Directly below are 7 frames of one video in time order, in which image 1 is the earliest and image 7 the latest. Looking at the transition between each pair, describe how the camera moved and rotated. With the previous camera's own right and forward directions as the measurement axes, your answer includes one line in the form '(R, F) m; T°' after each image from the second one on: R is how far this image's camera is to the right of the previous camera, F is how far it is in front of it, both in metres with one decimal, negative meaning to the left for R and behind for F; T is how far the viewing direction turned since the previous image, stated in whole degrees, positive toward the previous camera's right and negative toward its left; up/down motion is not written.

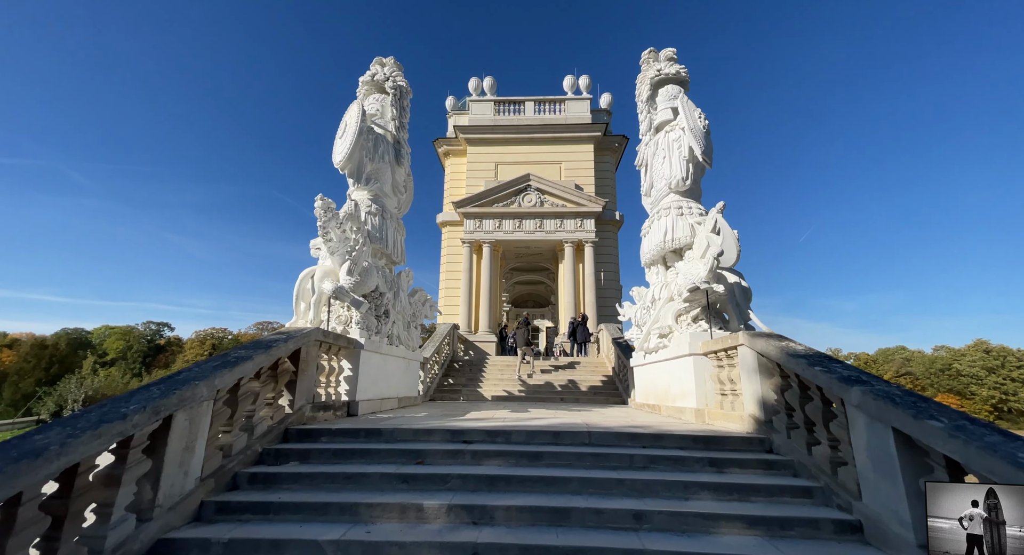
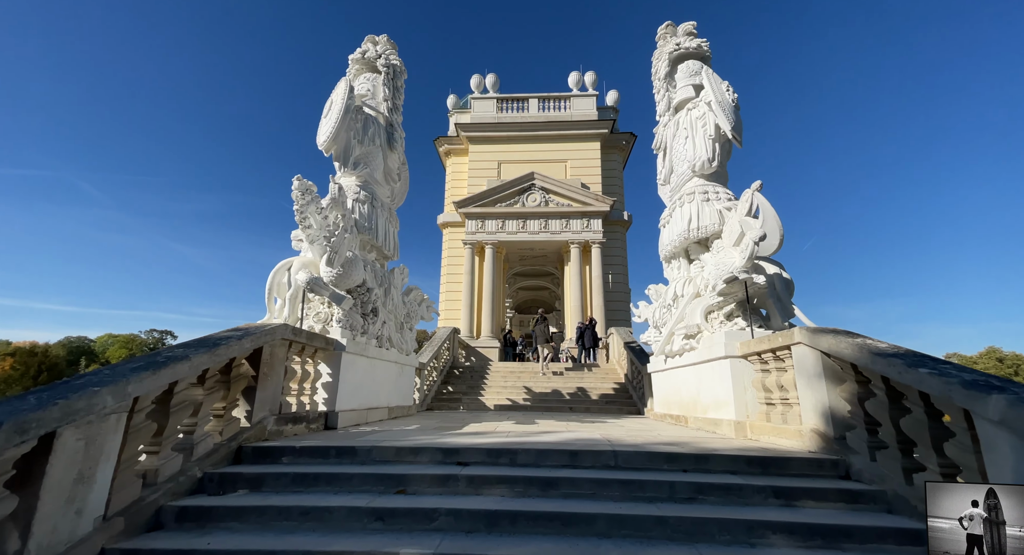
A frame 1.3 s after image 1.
(0.0, +0.8) m; 0°
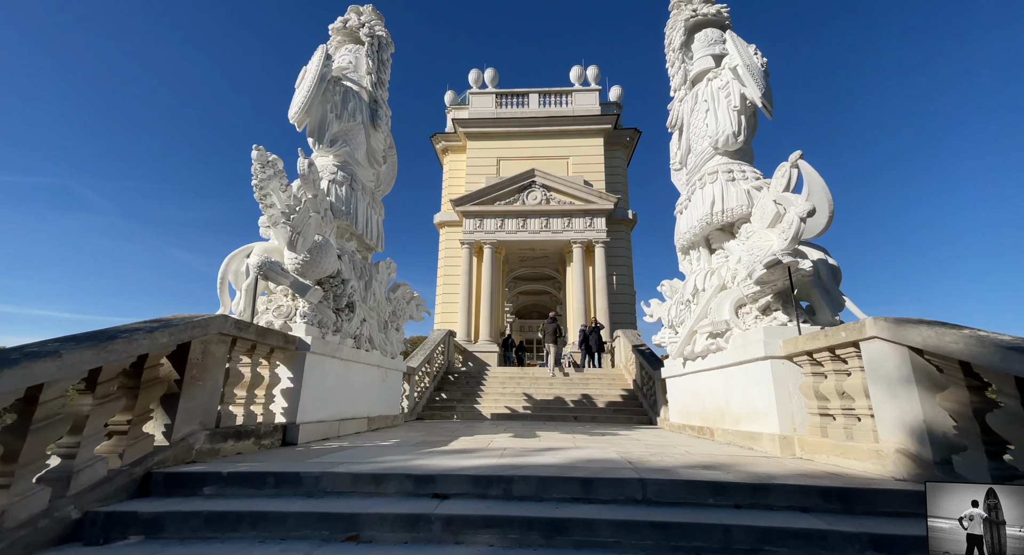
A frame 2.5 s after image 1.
(0.0, +0.8) m; 0°
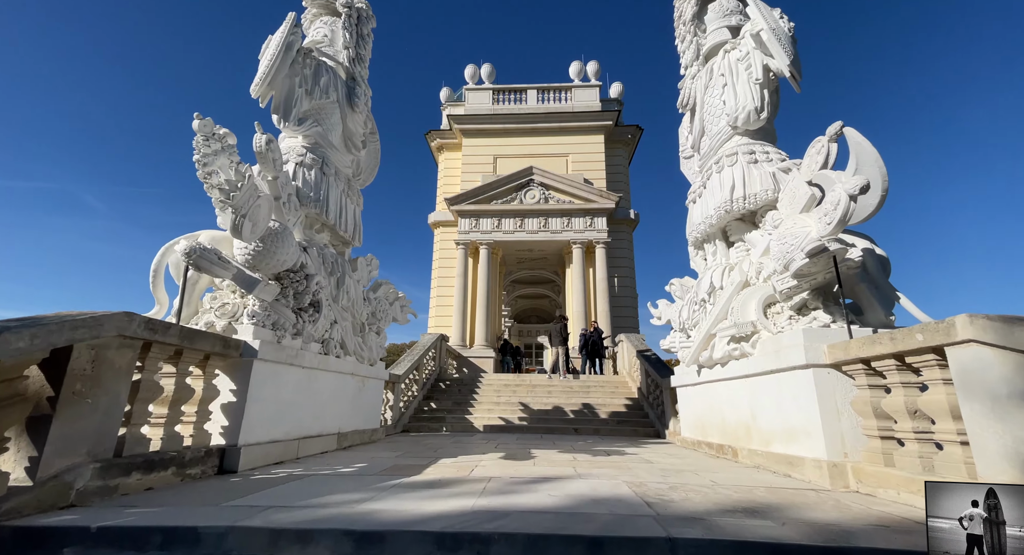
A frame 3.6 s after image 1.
(+0.1, +0.7) m; 0°
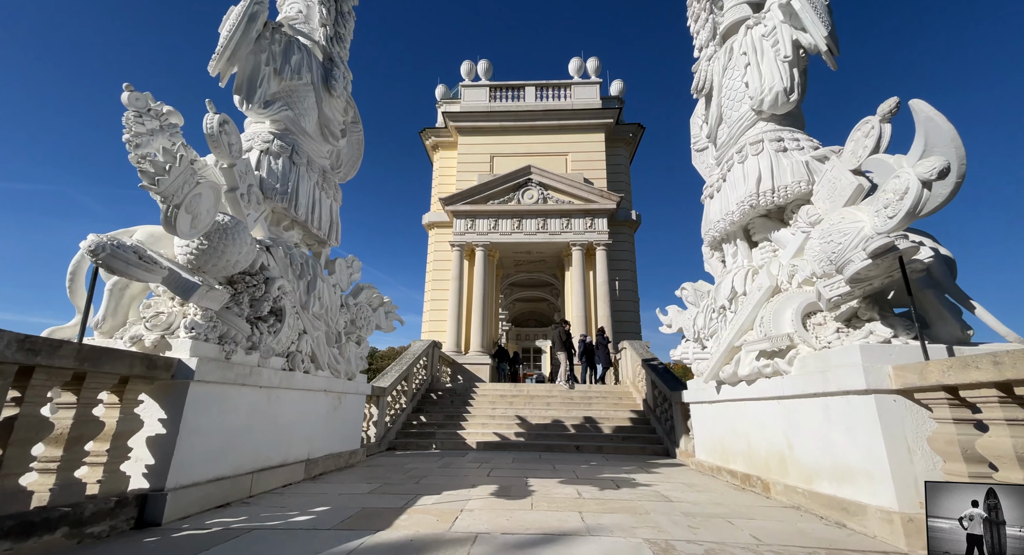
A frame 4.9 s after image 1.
(0.0, +0.6) m; 0°
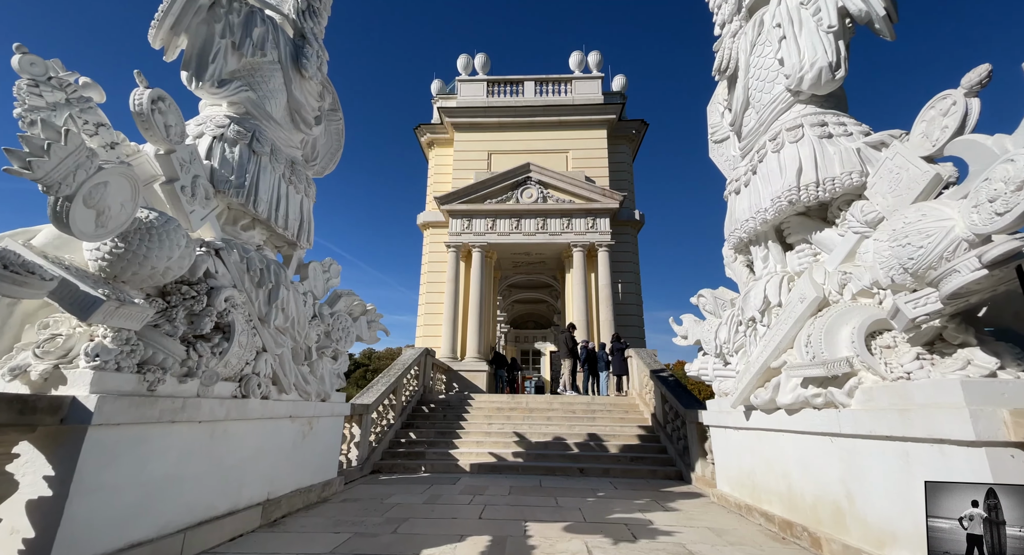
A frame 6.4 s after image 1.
(0.0, +0.7) m; 0°
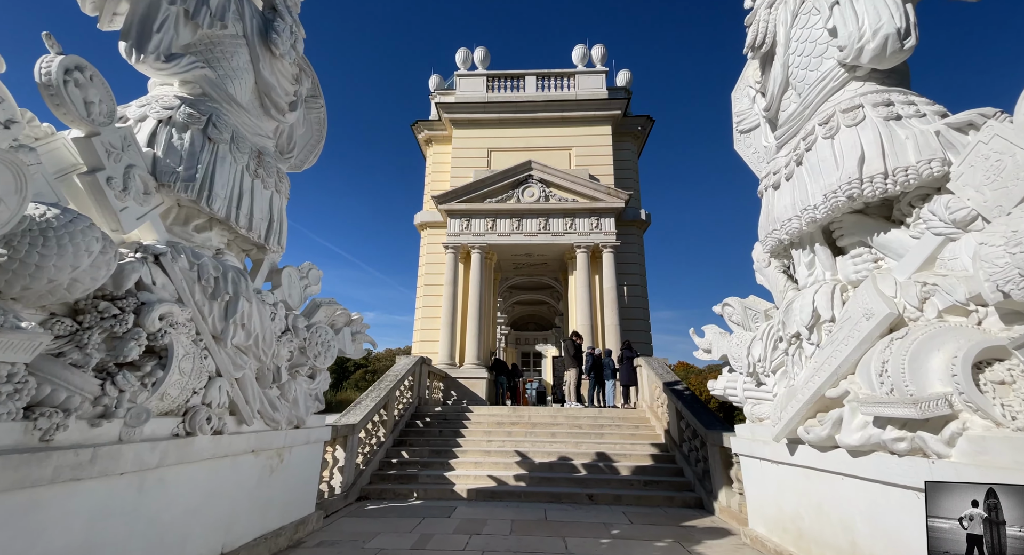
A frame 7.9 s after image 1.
(0.0, +0.6) m; 0°
